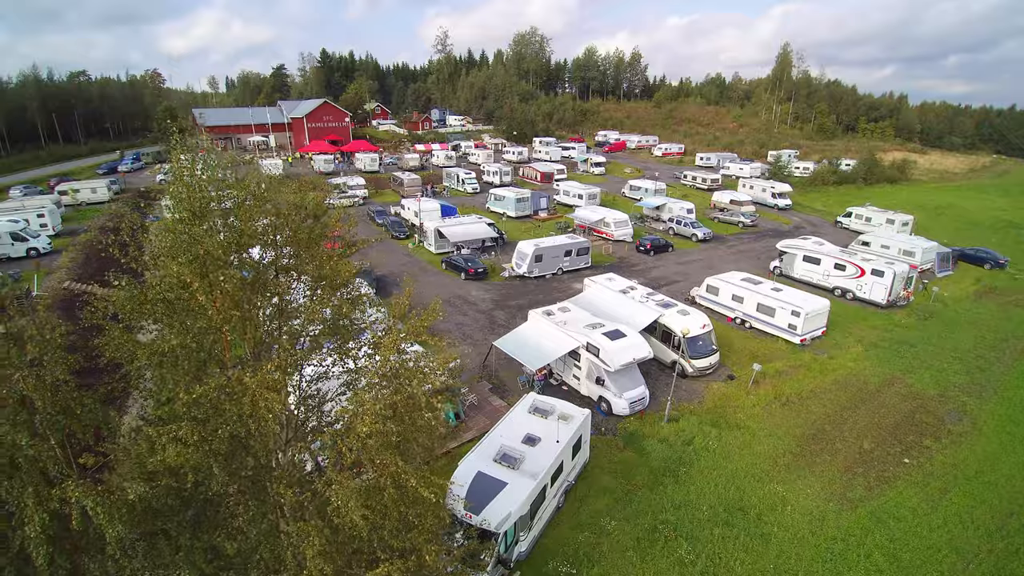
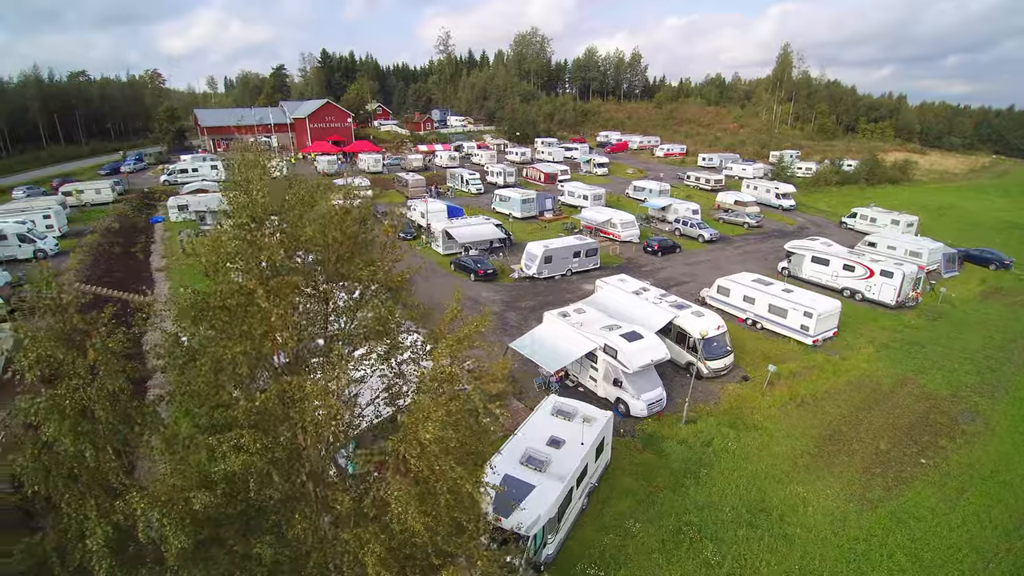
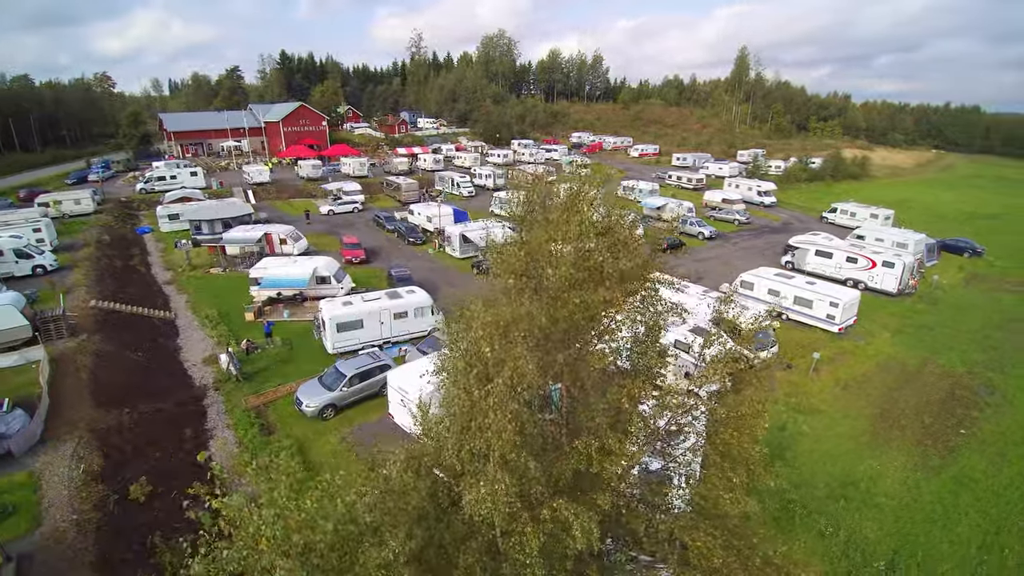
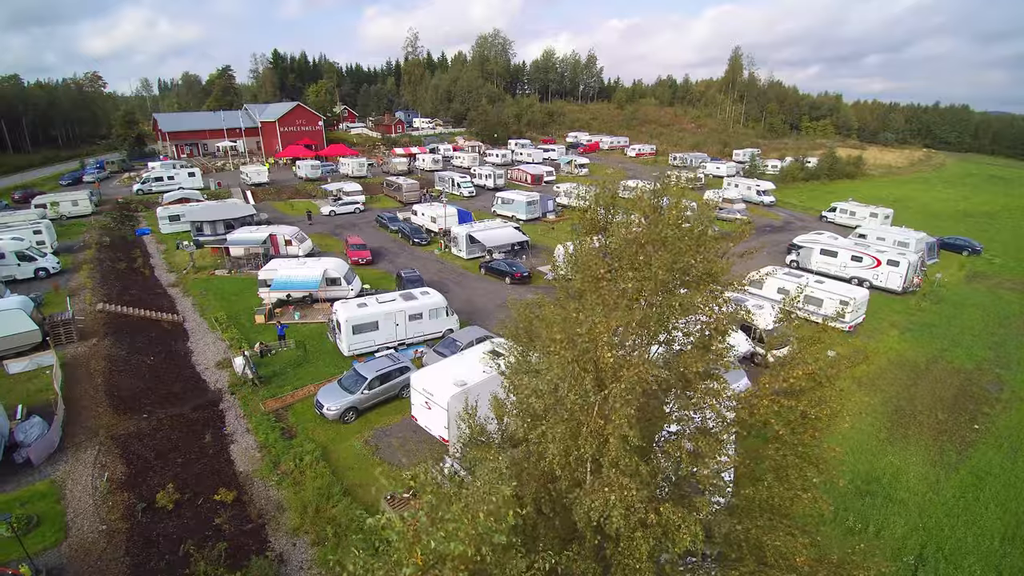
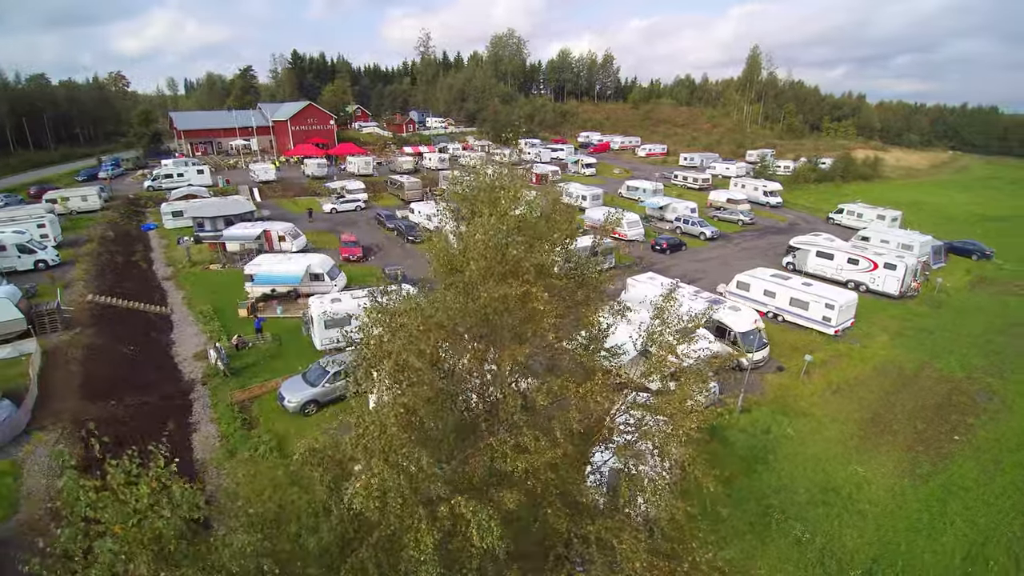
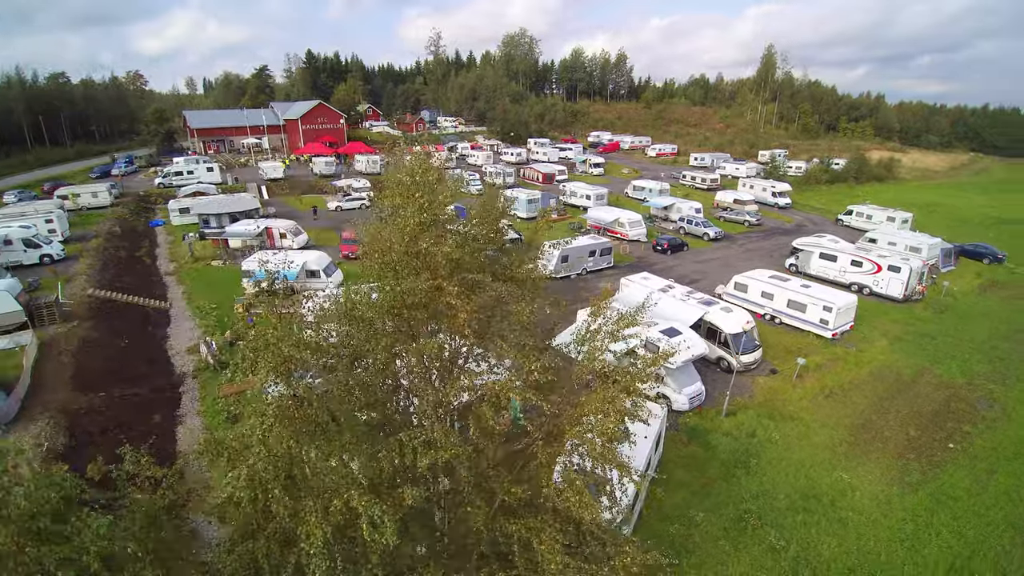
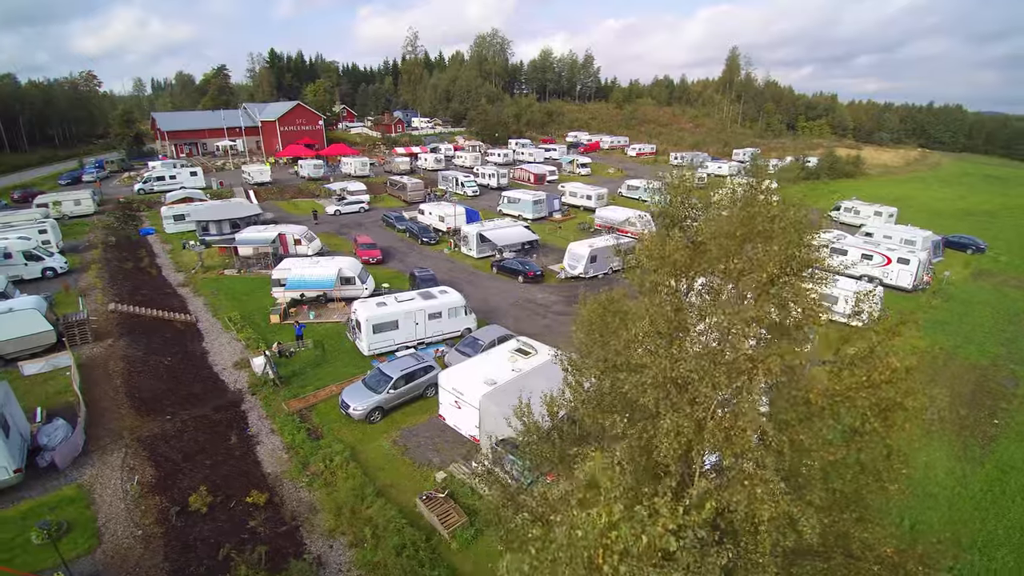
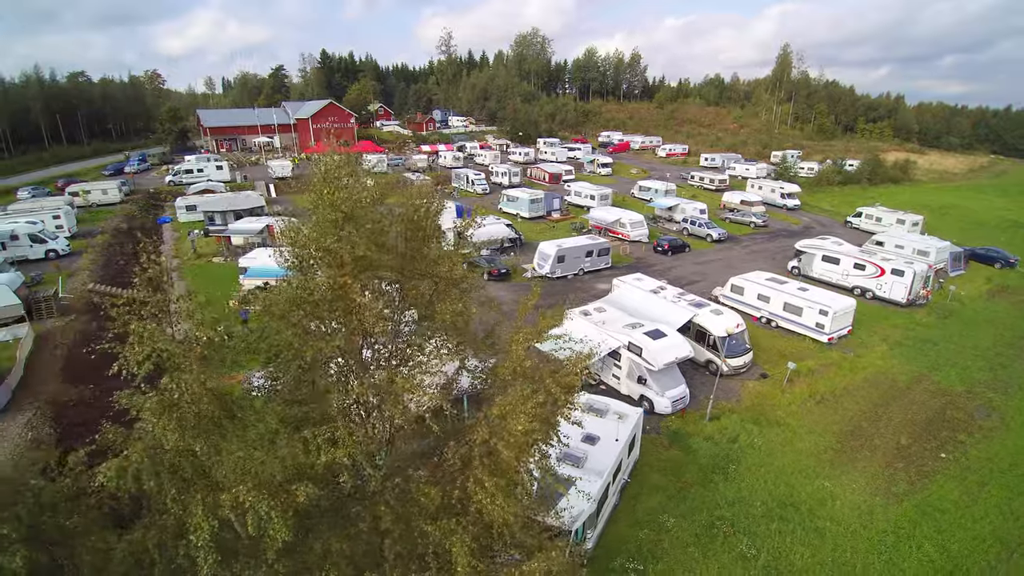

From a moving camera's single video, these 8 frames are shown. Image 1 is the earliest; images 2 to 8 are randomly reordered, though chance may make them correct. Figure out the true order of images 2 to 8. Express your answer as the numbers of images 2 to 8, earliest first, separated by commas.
2, 8, 6, 5, 3, 4, 7
